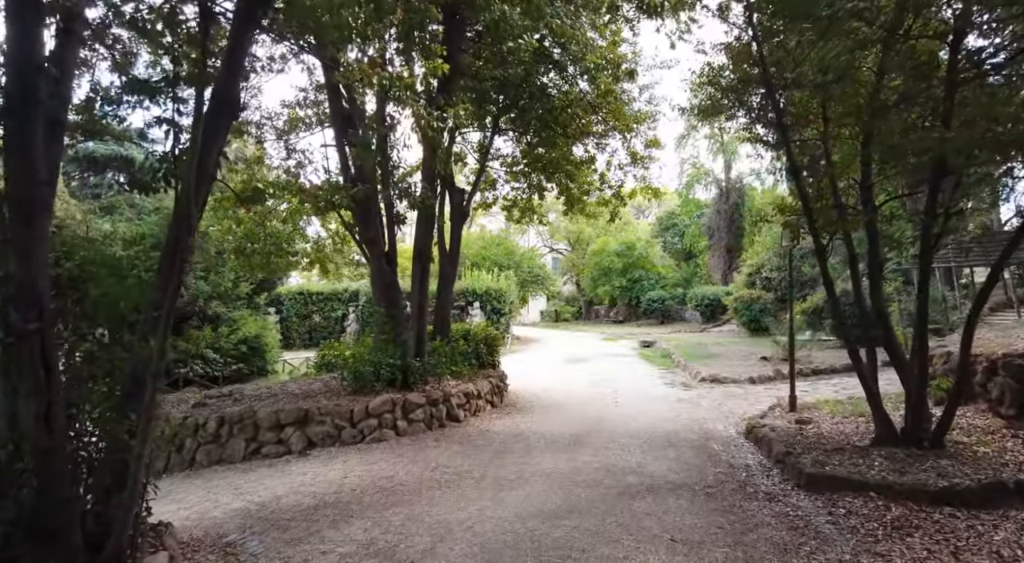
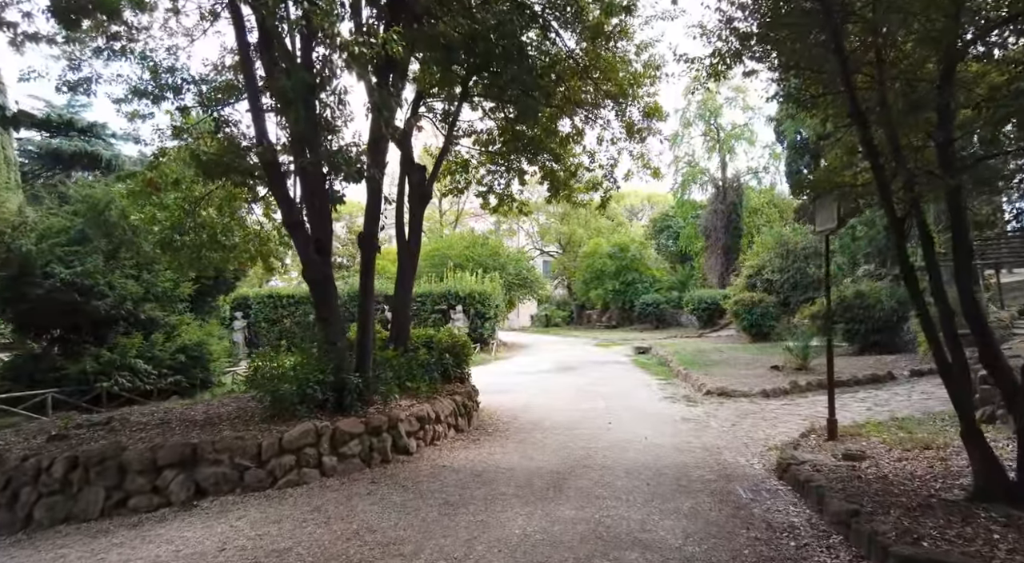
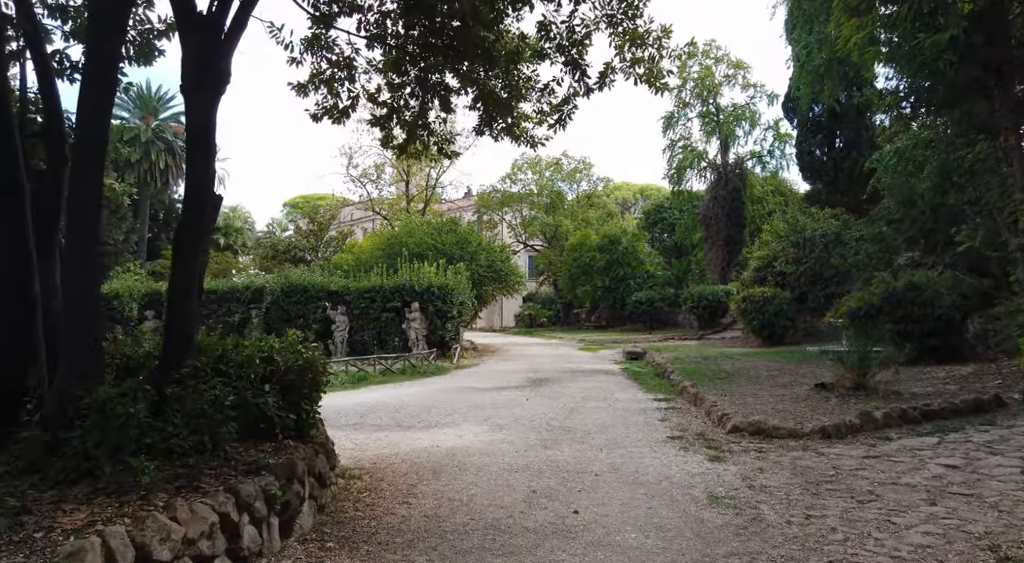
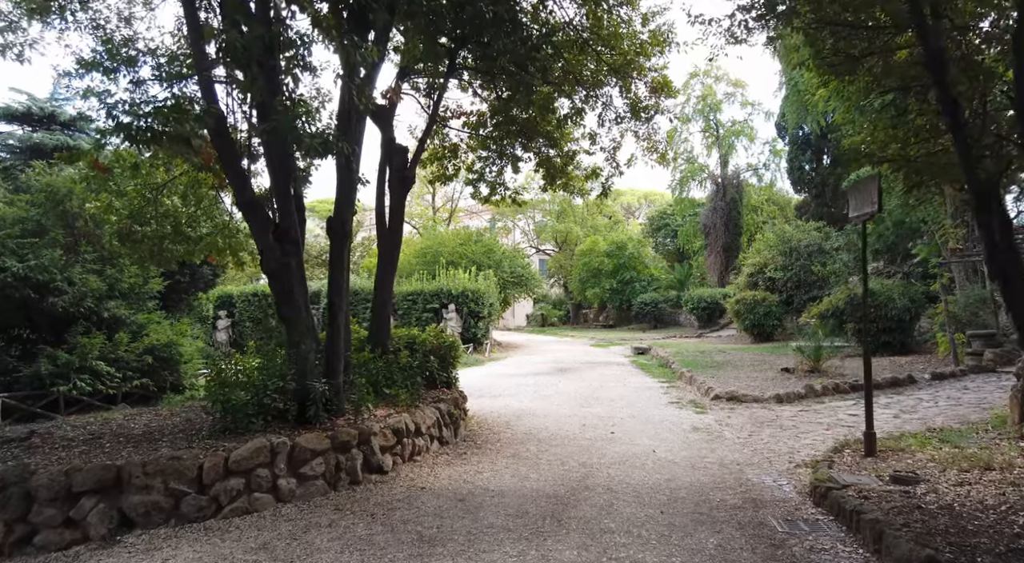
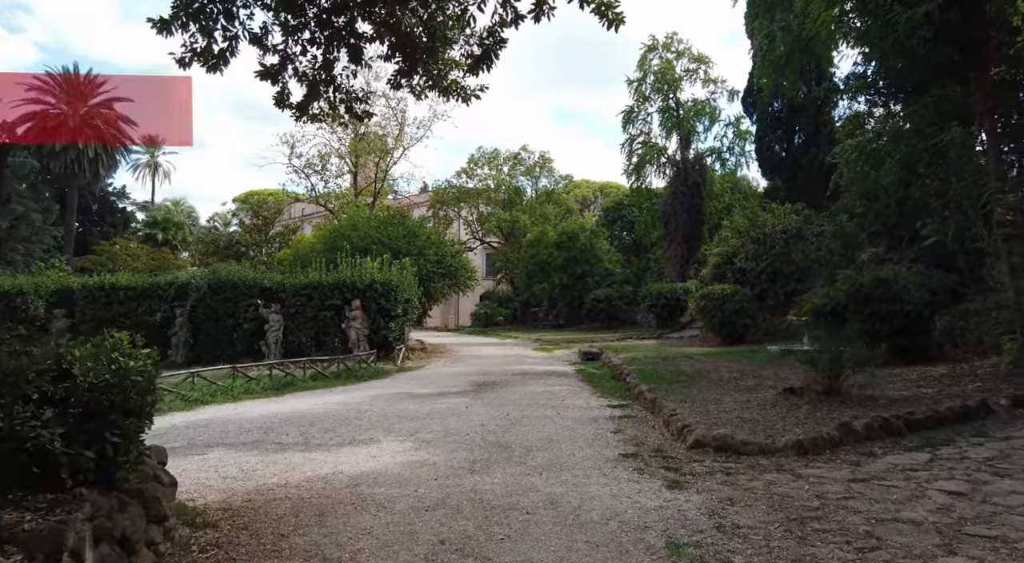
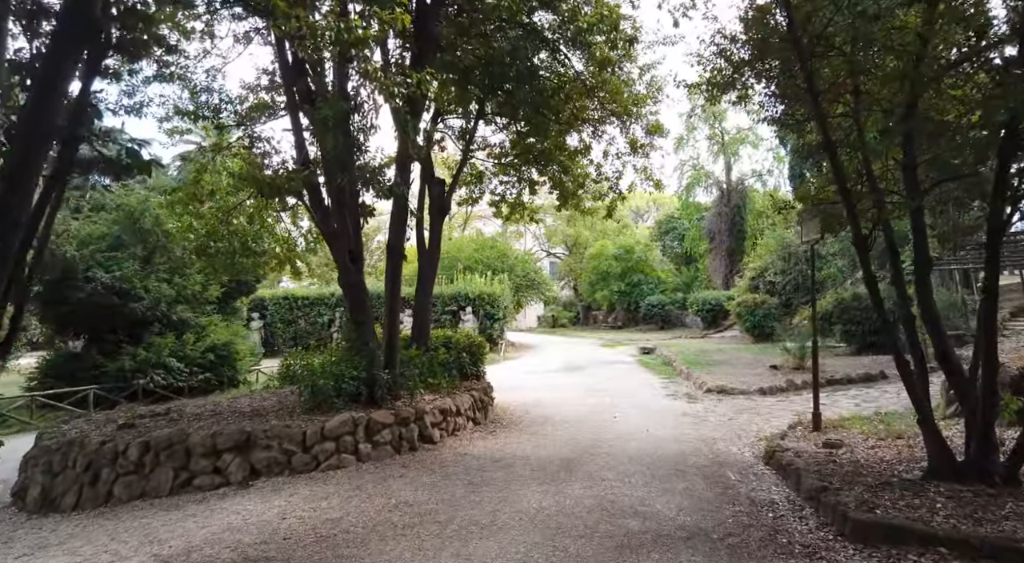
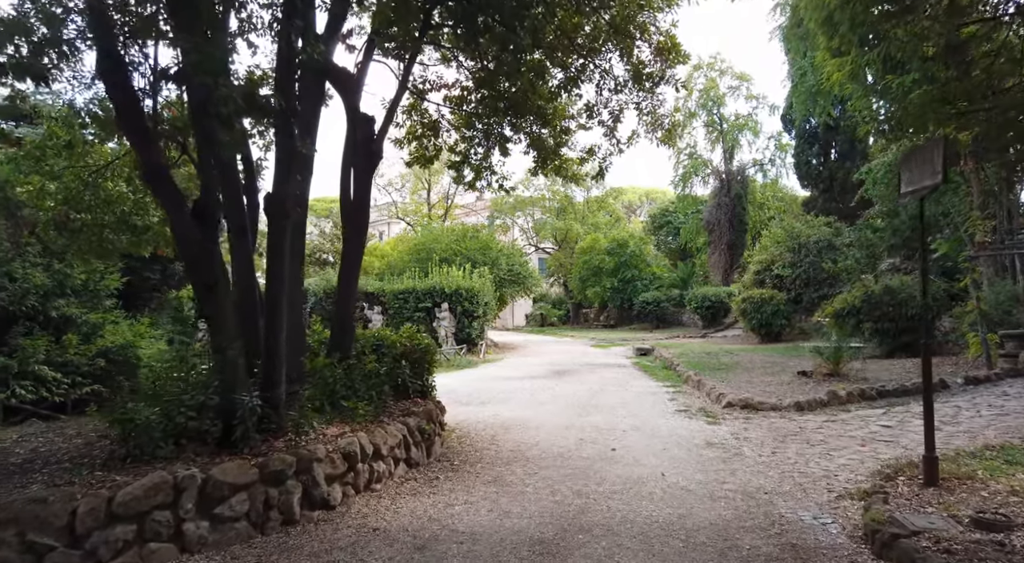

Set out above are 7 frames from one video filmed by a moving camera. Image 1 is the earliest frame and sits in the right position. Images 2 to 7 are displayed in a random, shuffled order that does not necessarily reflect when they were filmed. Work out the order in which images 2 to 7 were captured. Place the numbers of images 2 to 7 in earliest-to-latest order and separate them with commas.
6, 2, 4, 7, 3, 5
